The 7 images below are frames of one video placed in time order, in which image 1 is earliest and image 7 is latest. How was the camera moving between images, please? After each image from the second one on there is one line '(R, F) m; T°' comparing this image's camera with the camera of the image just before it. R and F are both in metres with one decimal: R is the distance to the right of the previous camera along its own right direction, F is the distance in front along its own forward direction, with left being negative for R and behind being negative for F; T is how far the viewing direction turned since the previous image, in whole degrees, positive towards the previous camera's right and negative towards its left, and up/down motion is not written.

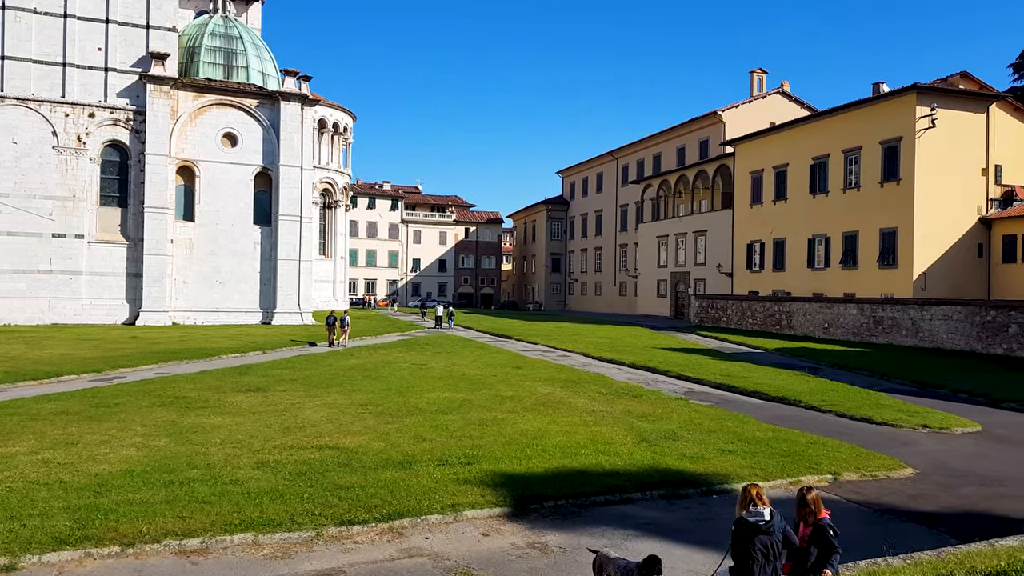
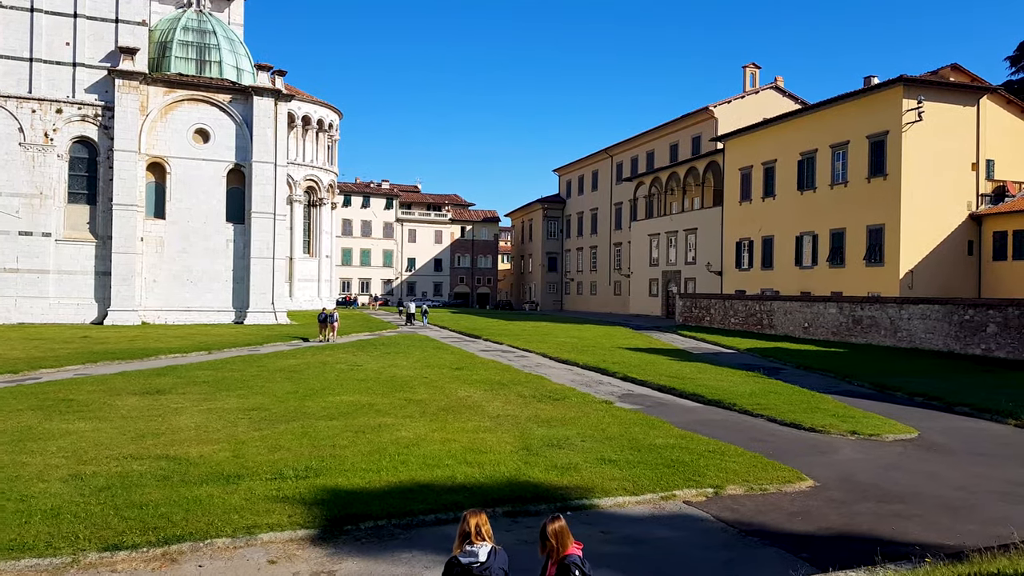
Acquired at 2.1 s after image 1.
(+1.9, +0.9) m; -1°
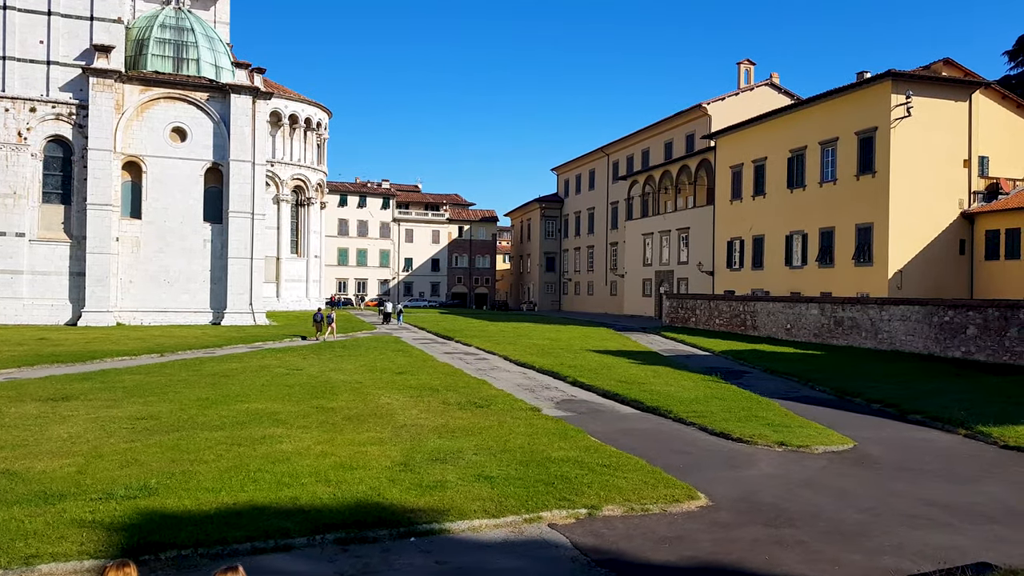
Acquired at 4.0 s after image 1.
(+1.7, +0.8) m; -1°
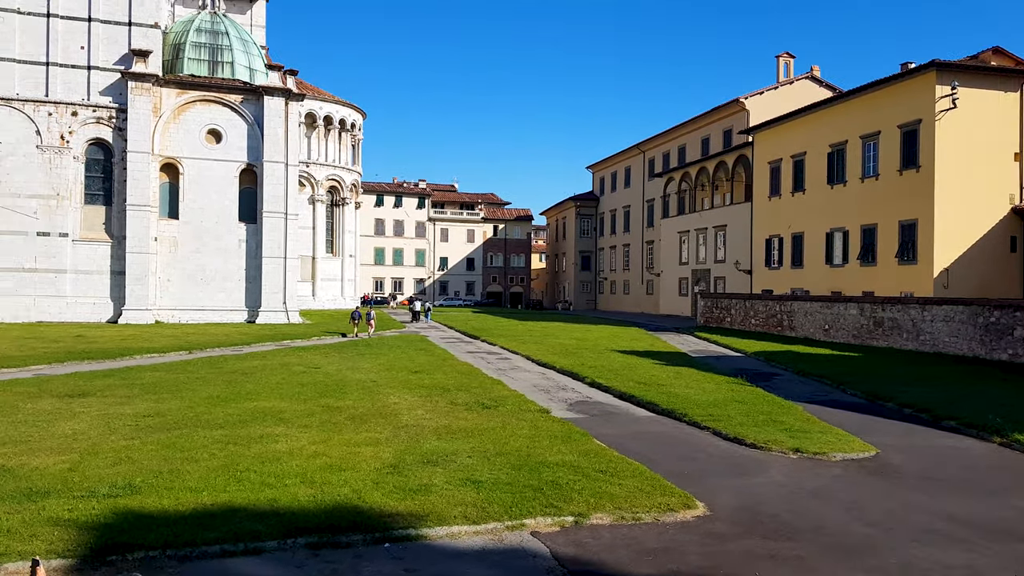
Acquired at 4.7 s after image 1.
(+0.6, +0.3) m; -3°
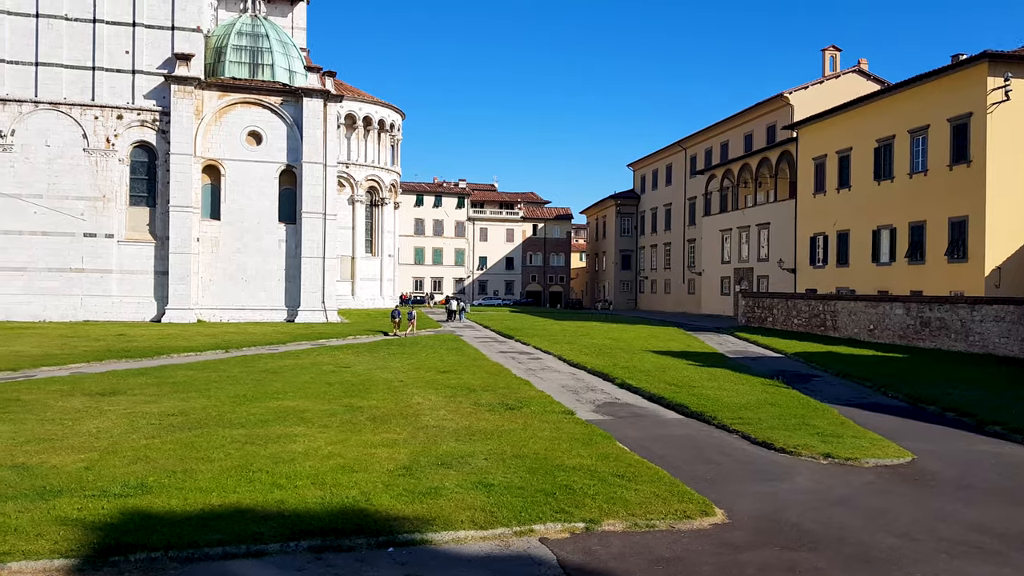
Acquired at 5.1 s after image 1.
(+0.3, +0.2) m; -3°
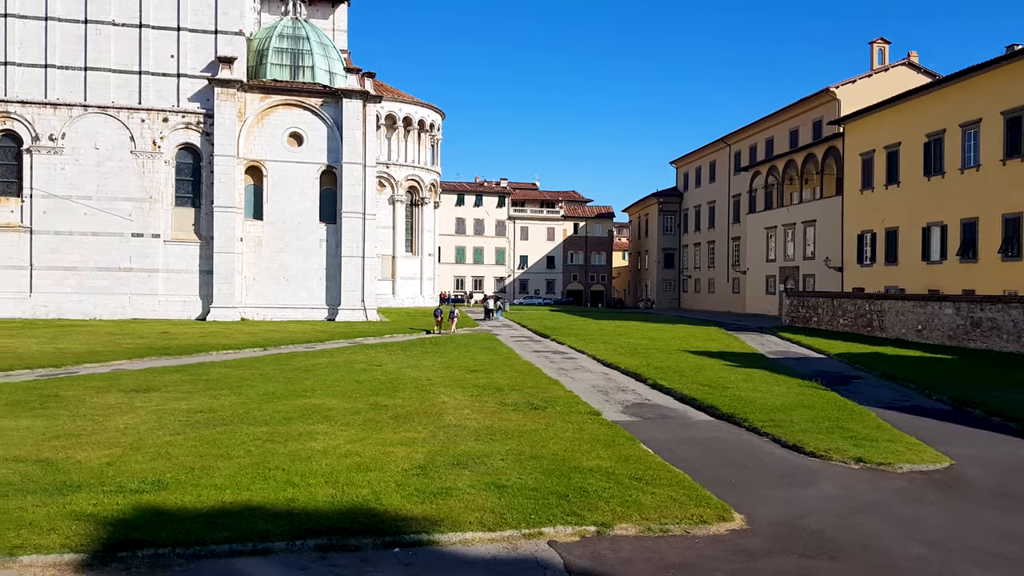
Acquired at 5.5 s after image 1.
(+0.3, +0.1) m; -3°
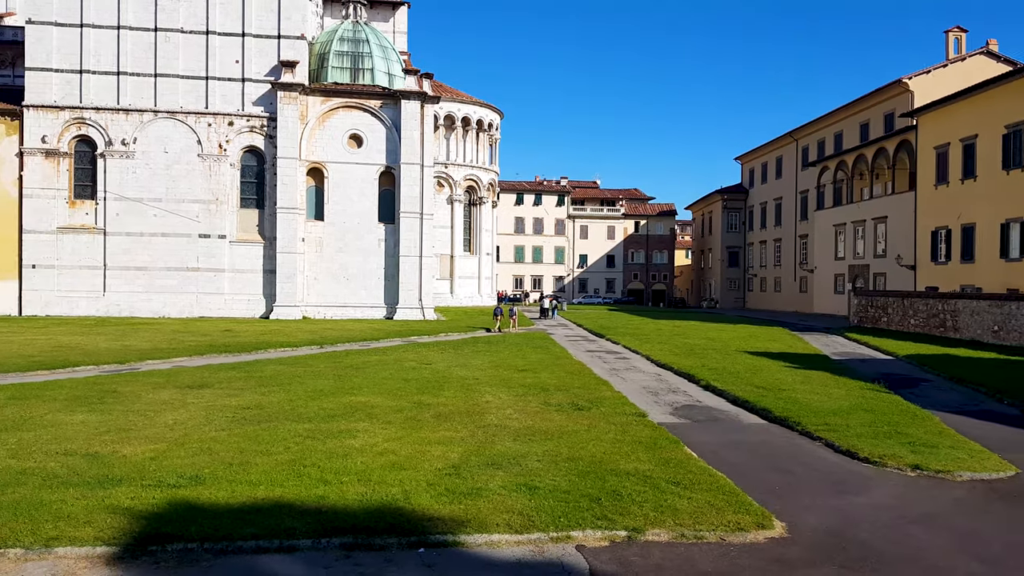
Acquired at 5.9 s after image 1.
(+0.3, +0.2) m; -5°
